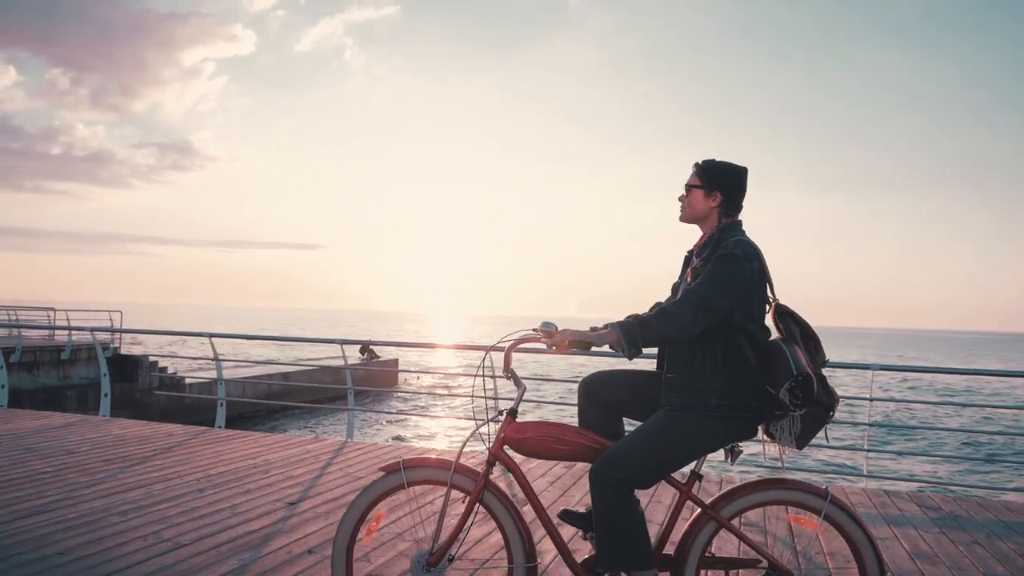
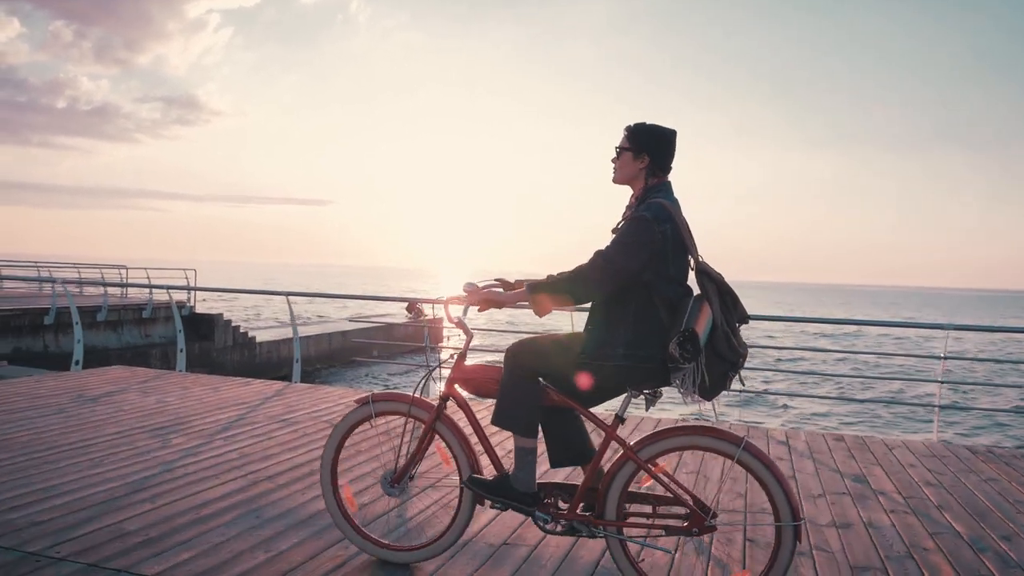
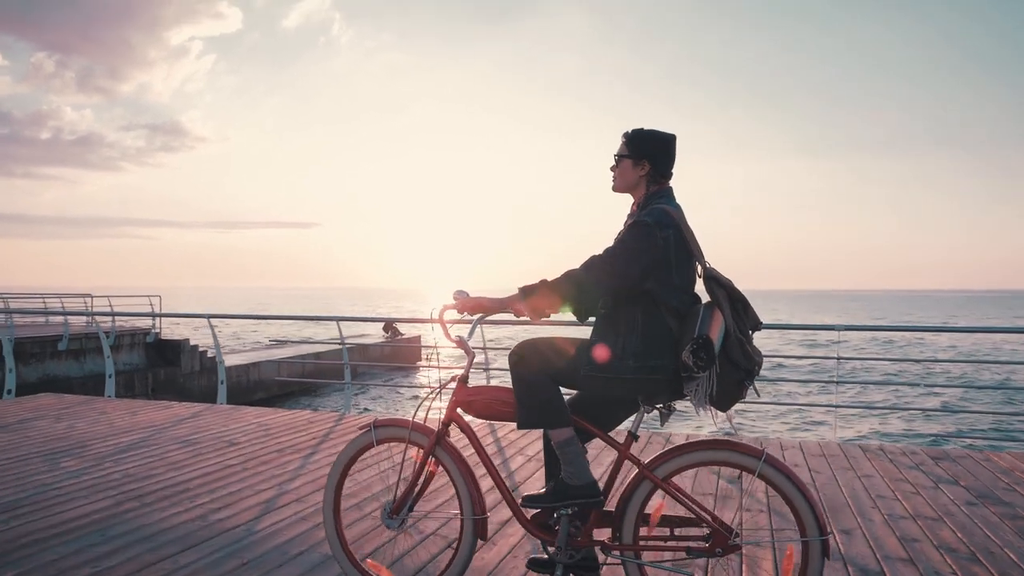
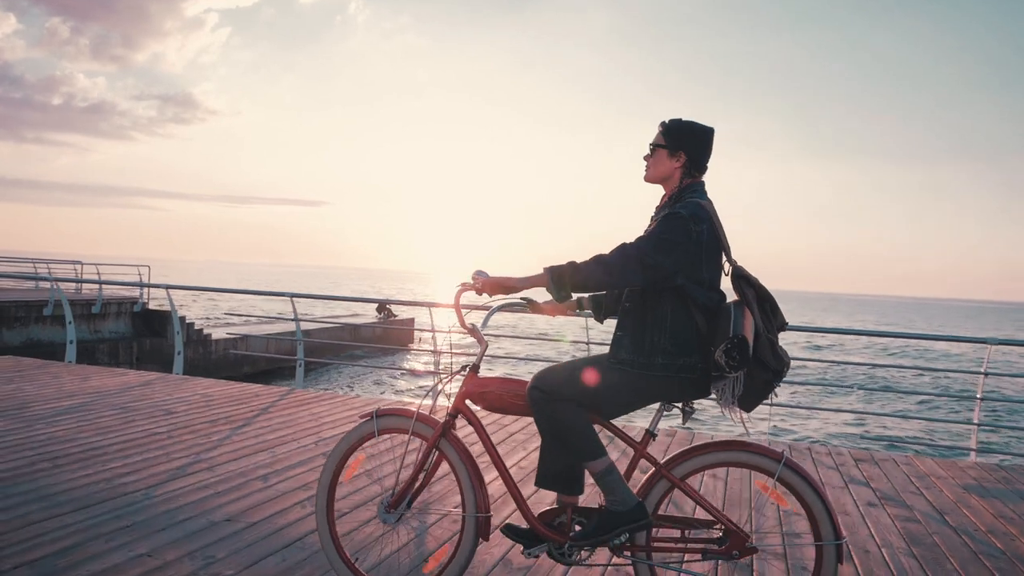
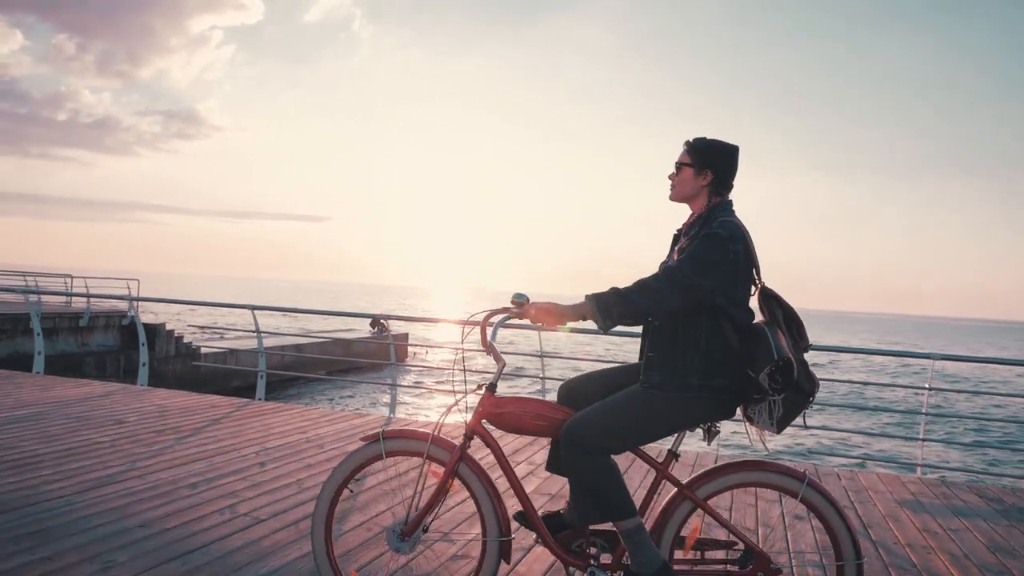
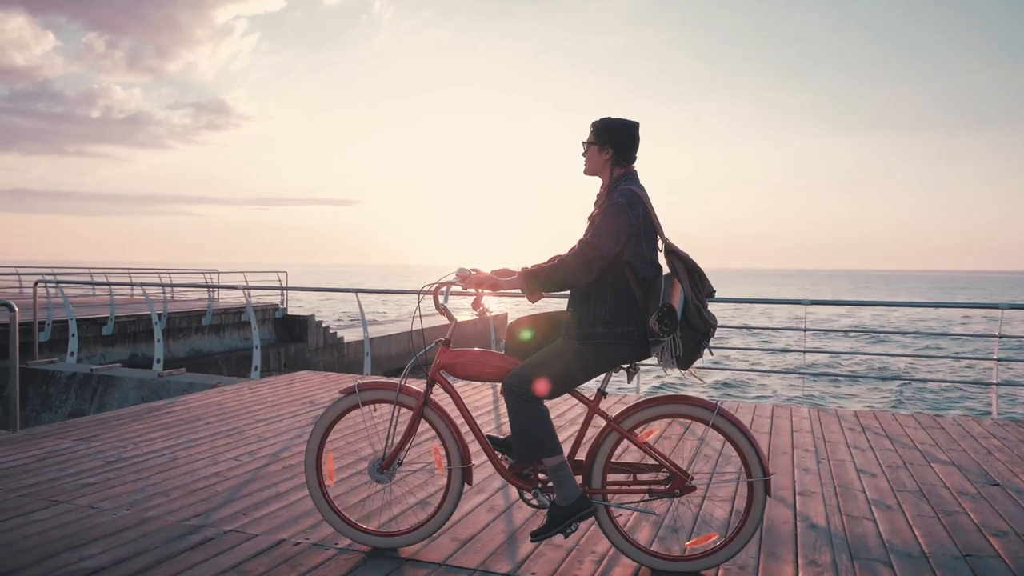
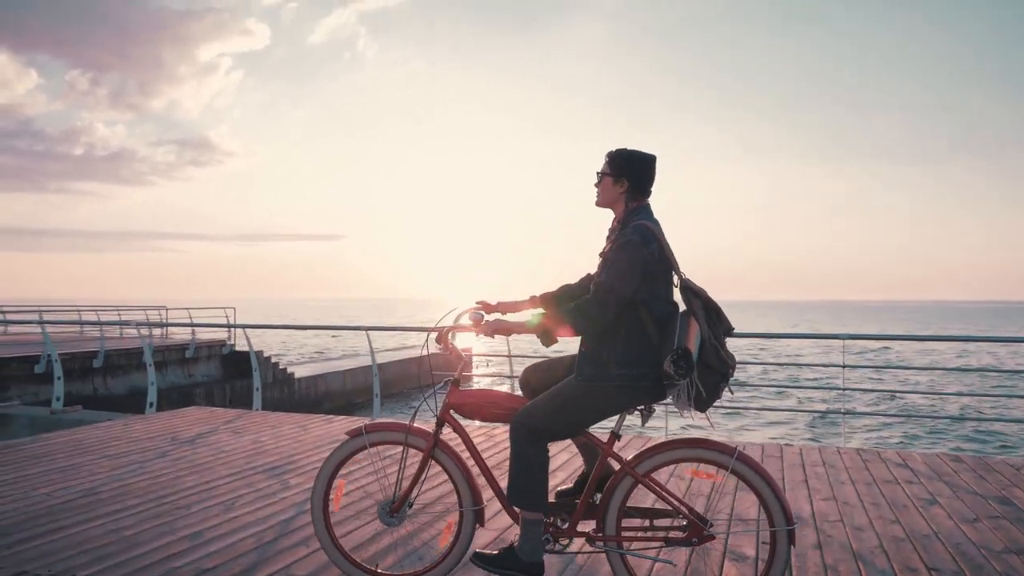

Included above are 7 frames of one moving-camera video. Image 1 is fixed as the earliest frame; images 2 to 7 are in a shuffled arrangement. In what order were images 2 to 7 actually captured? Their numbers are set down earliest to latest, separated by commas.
5, 4, 3, 2, 7, 6
